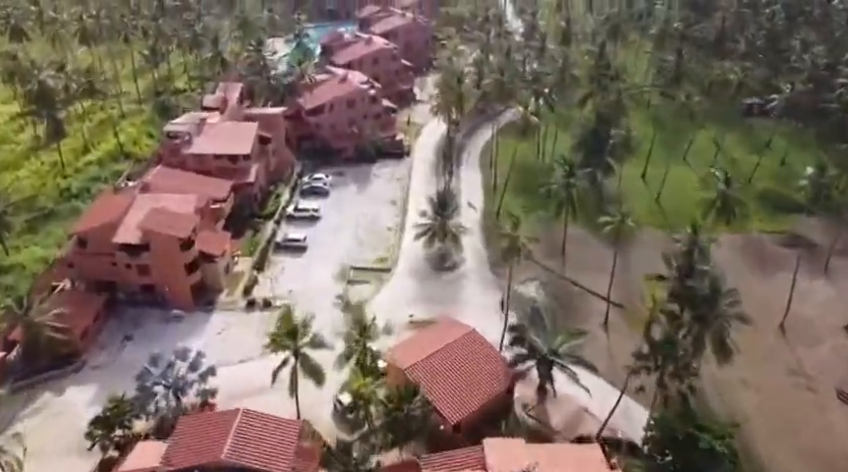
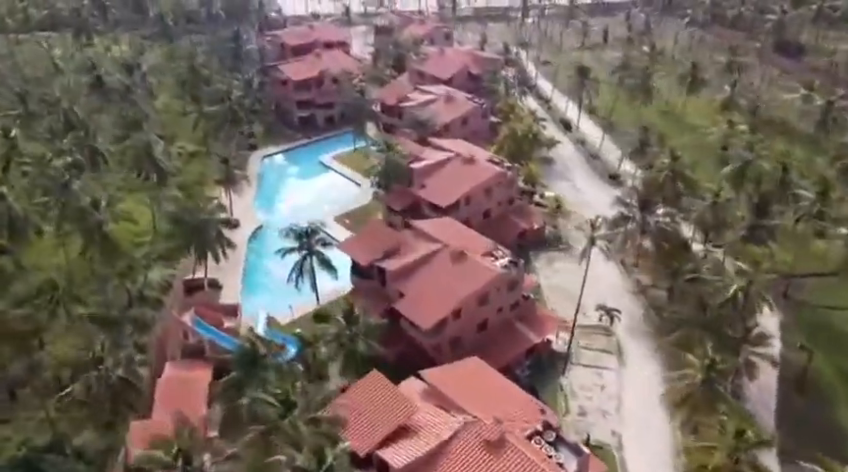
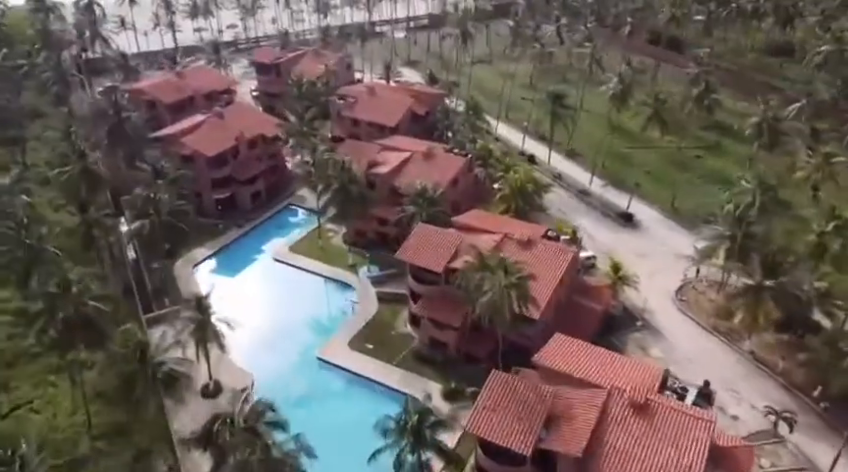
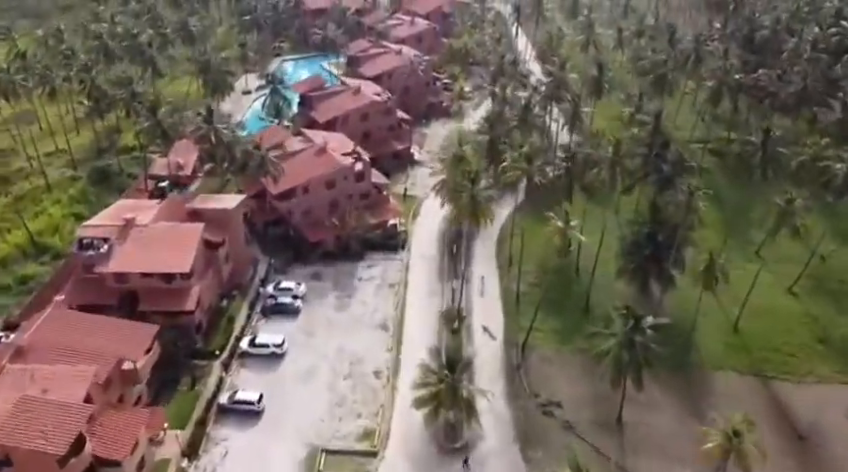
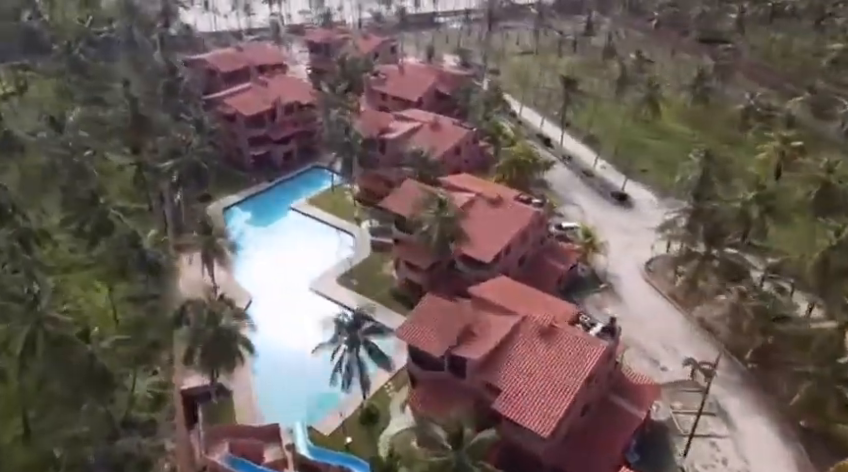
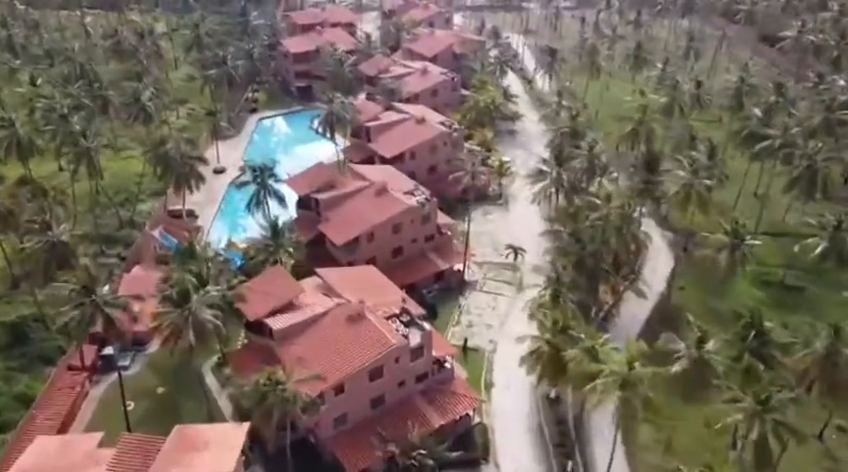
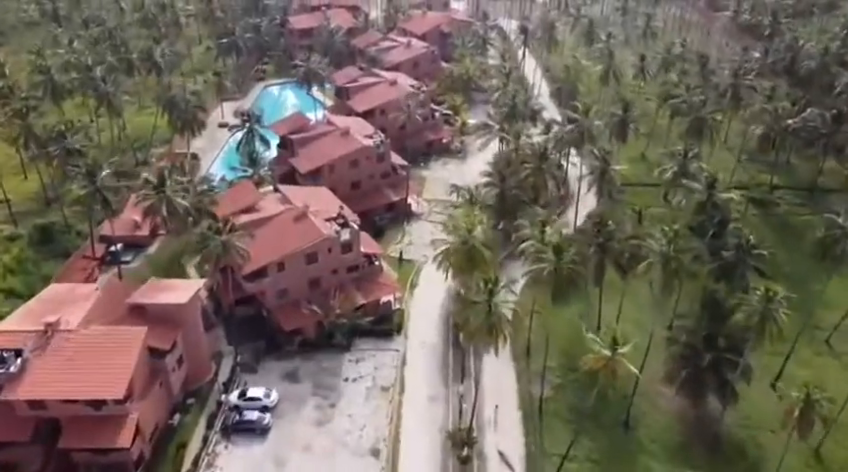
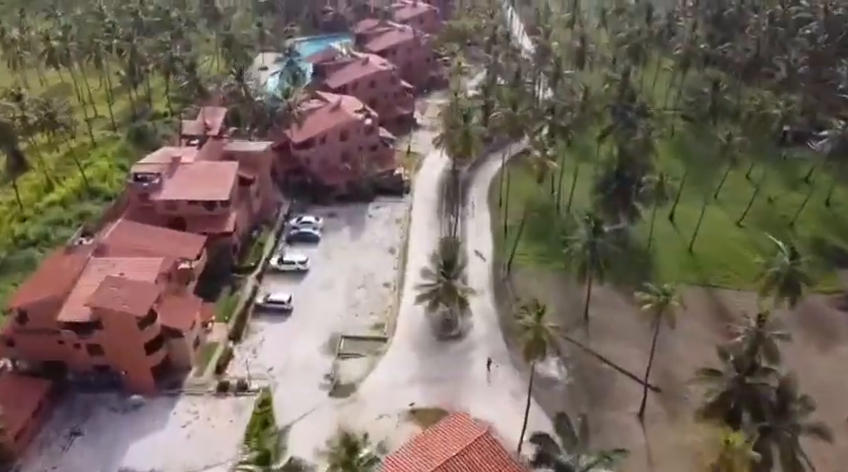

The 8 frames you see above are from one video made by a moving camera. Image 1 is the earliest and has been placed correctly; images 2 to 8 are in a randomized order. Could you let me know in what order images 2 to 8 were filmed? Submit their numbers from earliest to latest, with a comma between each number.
8, 4, 7, 6, 2, 5, 3
